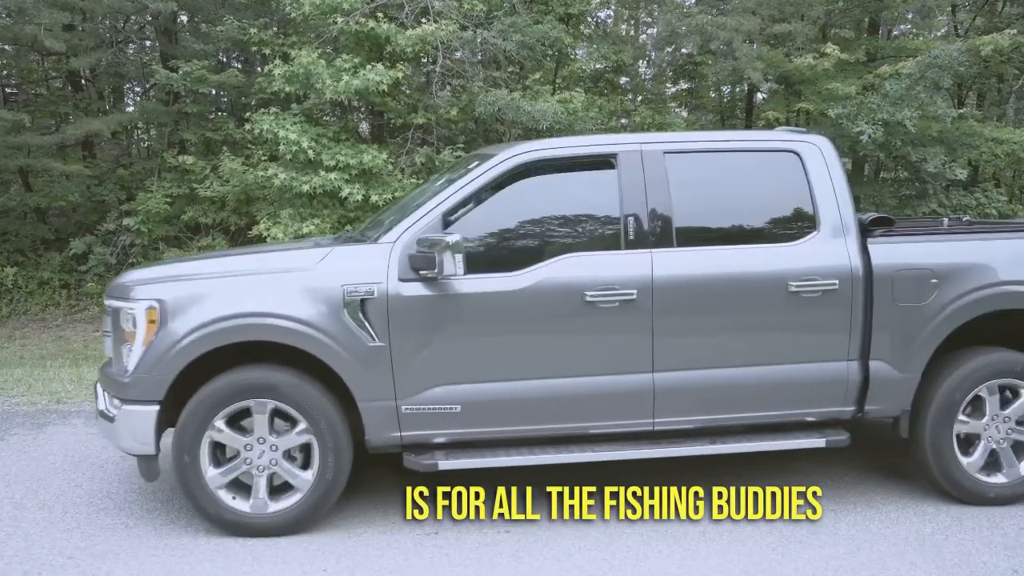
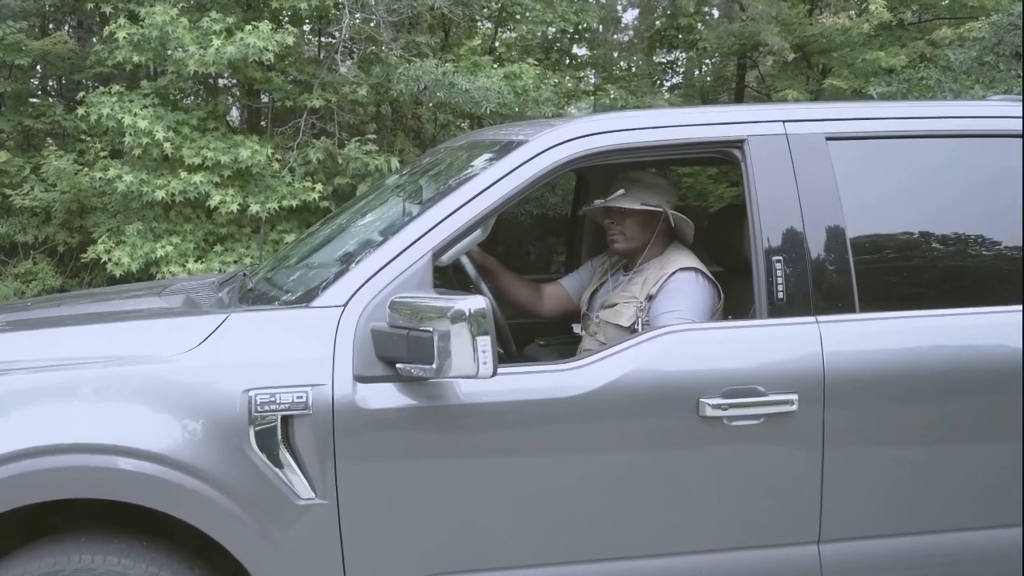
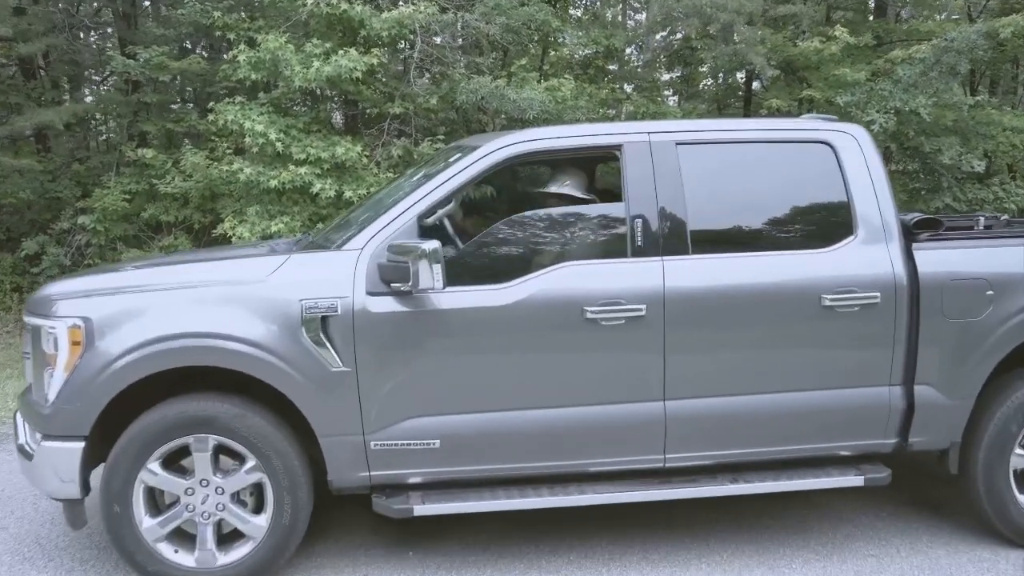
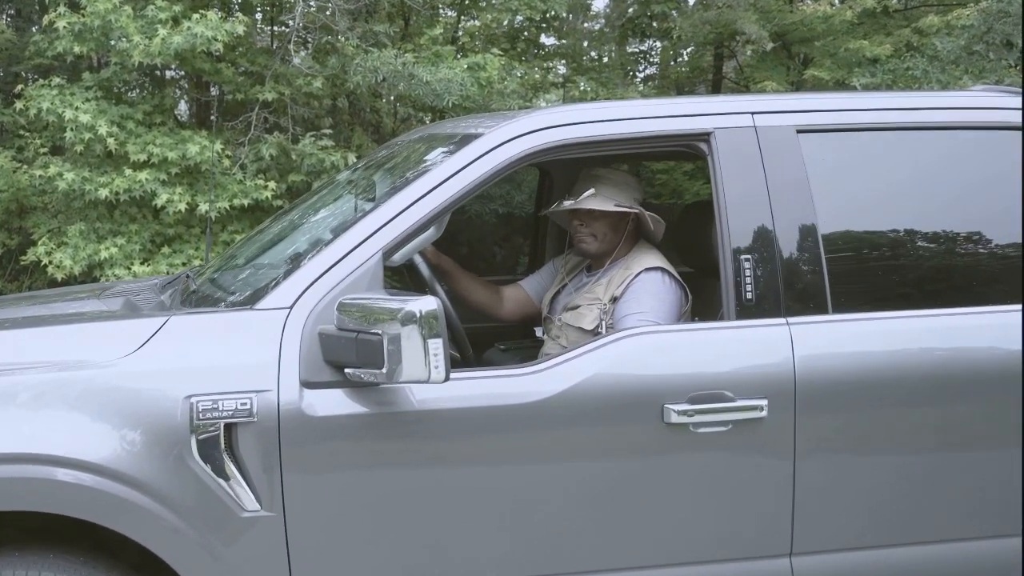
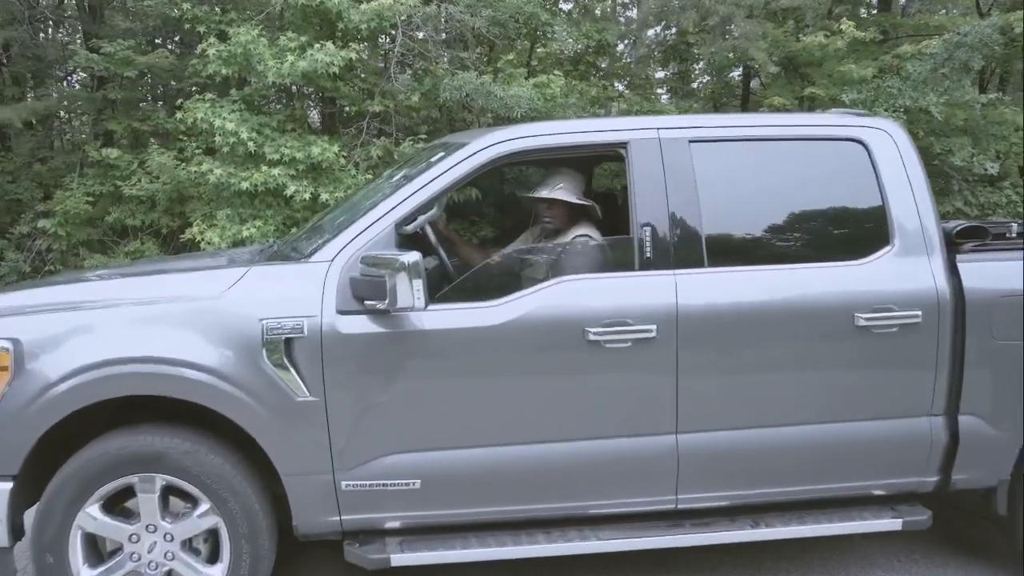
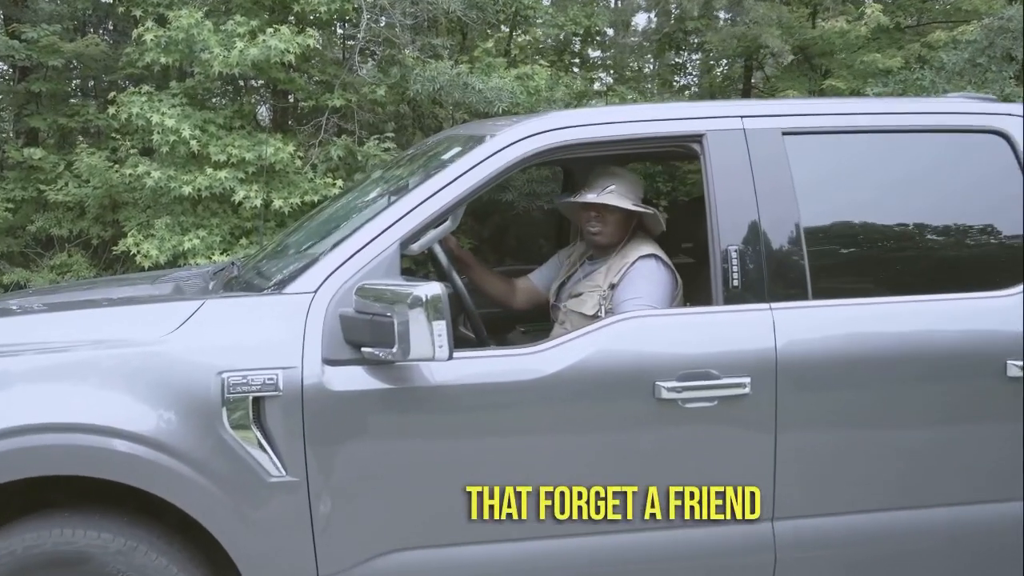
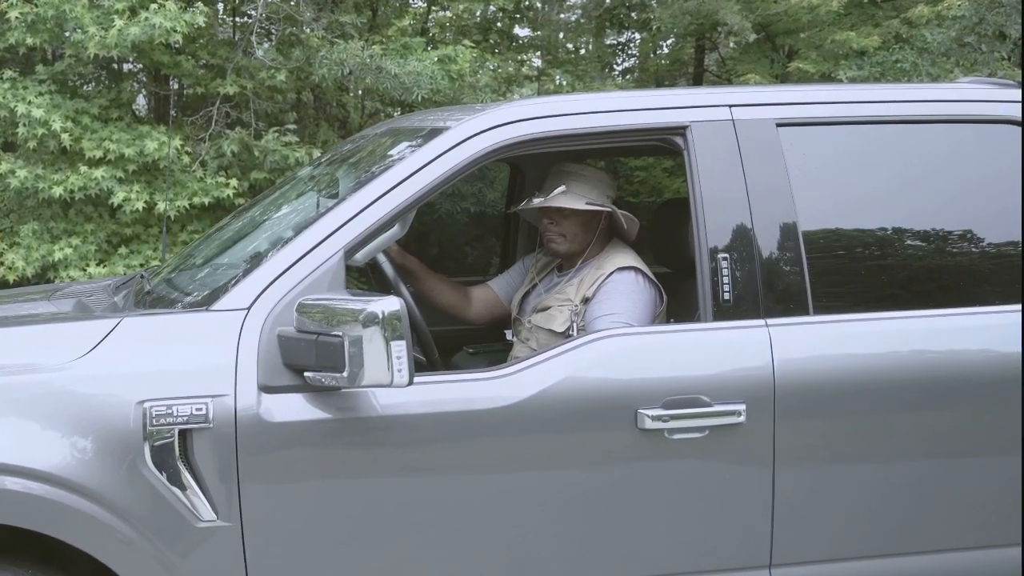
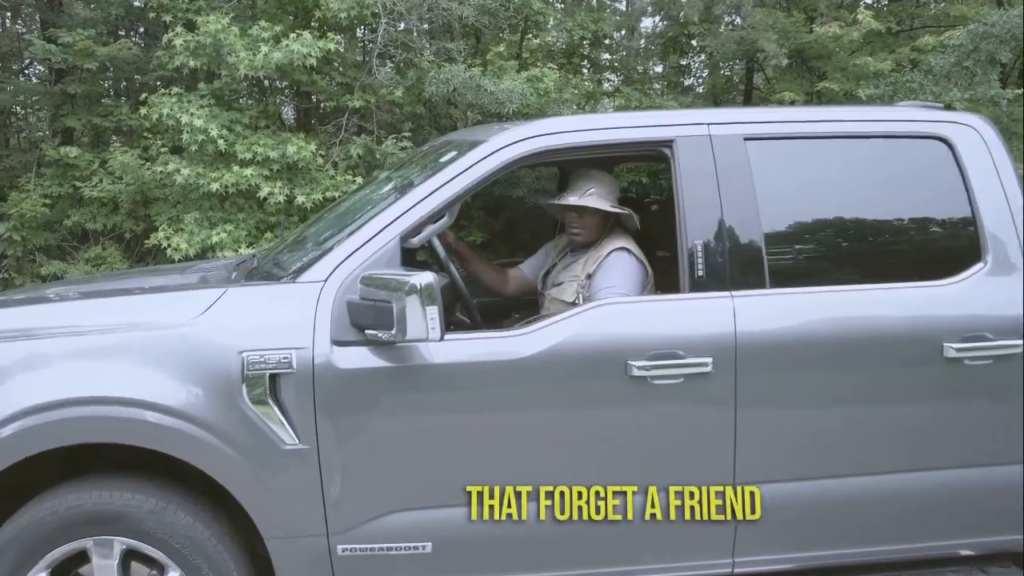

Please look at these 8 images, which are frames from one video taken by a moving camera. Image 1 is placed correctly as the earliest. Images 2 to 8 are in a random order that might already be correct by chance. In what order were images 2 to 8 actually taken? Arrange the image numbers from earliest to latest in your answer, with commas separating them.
3, 5, 8, 6, 2, 4, 7
